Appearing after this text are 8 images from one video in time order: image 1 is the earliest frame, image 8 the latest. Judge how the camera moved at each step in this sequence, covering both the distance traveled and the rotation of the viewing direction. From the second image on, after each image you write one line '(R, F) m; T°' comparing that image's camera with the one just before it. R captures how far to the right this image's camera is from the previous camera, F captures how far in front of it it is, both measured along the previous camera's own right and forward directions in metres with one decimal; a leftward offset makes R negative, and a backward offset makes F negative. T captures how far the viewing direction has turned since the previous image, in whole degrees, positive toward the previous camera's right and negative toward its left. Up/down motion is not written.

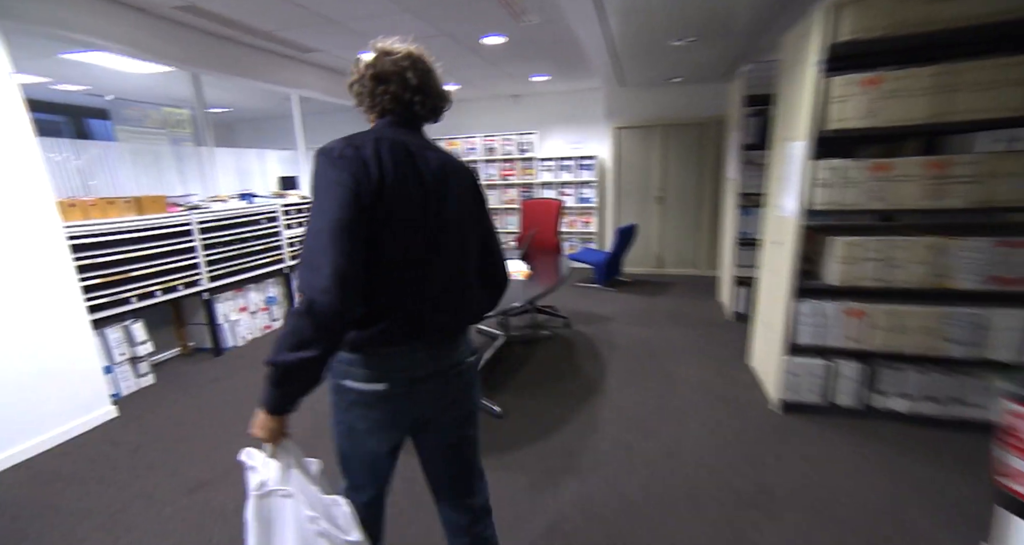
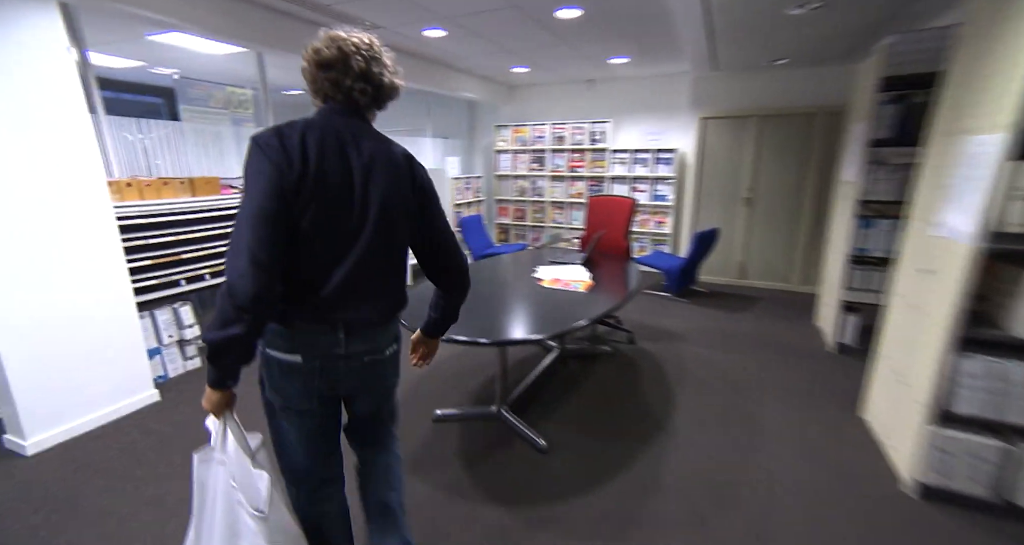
(0.0, +0.3) m; -8°
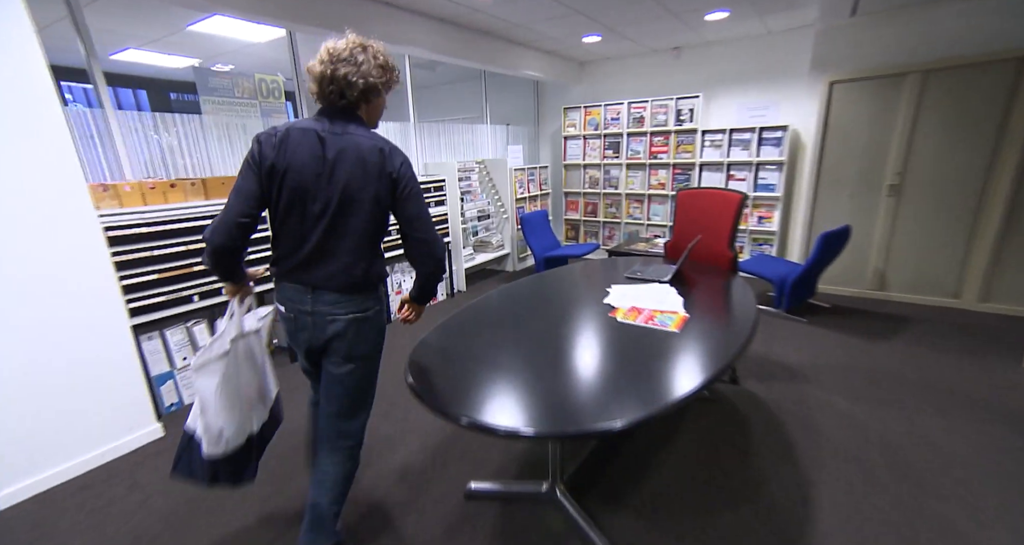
(0.0, +0.6) m; -9°
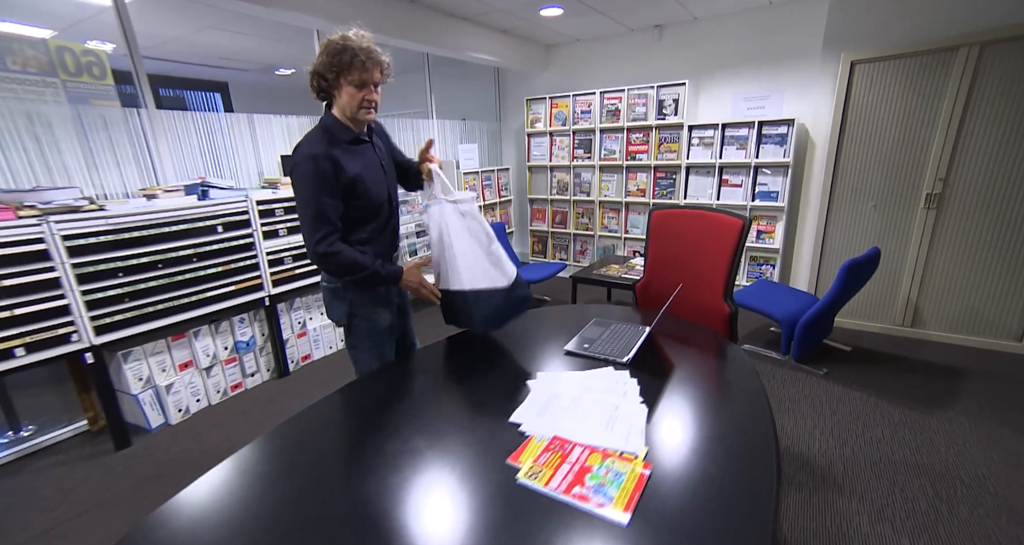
(+0.4, +0.8) m; +1°
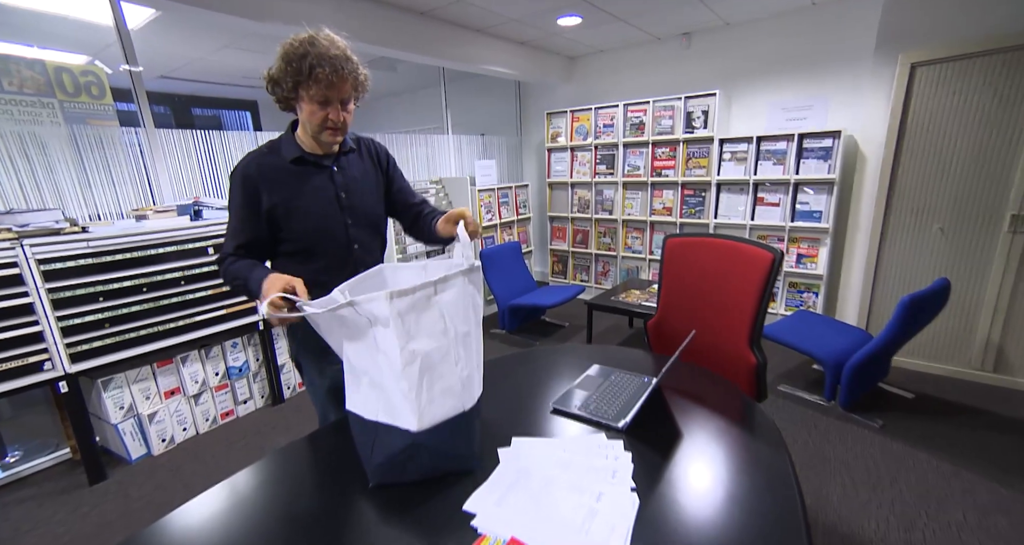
(+0.2, +0.2) m; -4°
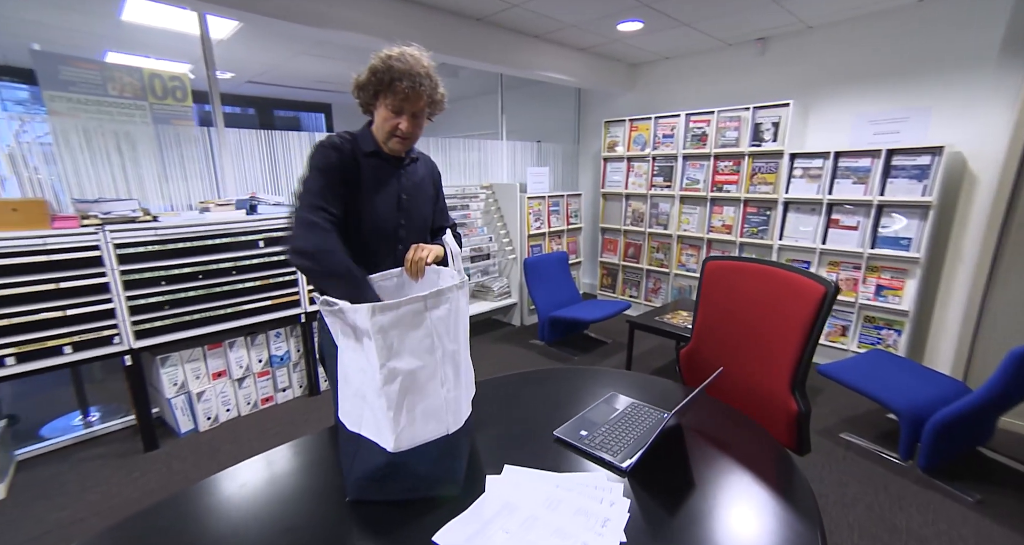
(+0.1, +0.1) m; -8°
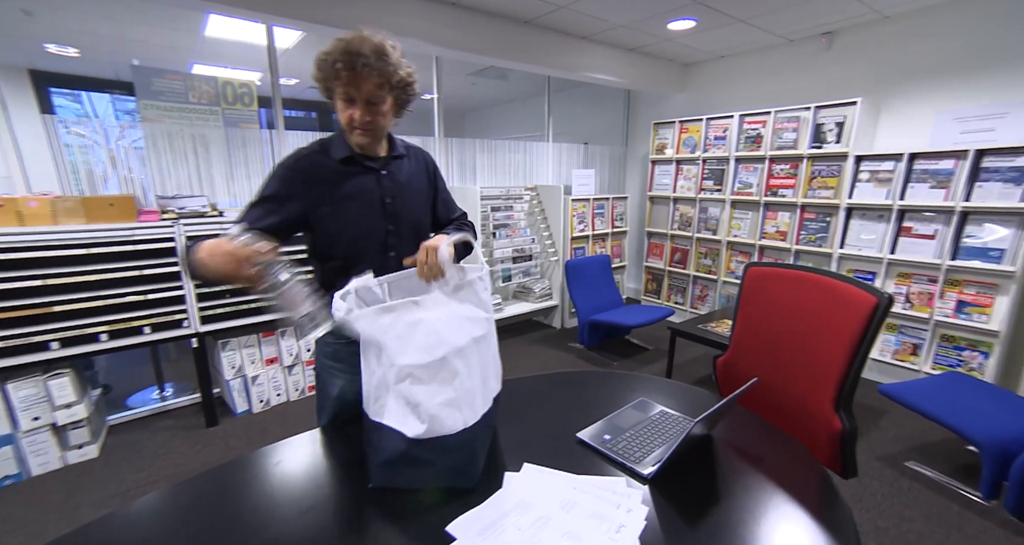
(+0.1, 0.0) m; -6°
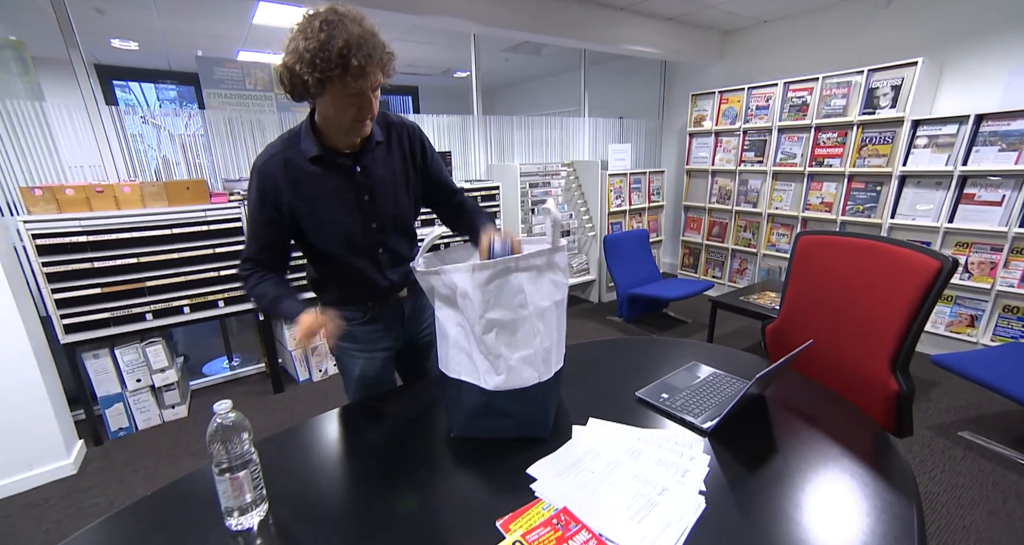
(-0.1, -0.1) m; -3°
